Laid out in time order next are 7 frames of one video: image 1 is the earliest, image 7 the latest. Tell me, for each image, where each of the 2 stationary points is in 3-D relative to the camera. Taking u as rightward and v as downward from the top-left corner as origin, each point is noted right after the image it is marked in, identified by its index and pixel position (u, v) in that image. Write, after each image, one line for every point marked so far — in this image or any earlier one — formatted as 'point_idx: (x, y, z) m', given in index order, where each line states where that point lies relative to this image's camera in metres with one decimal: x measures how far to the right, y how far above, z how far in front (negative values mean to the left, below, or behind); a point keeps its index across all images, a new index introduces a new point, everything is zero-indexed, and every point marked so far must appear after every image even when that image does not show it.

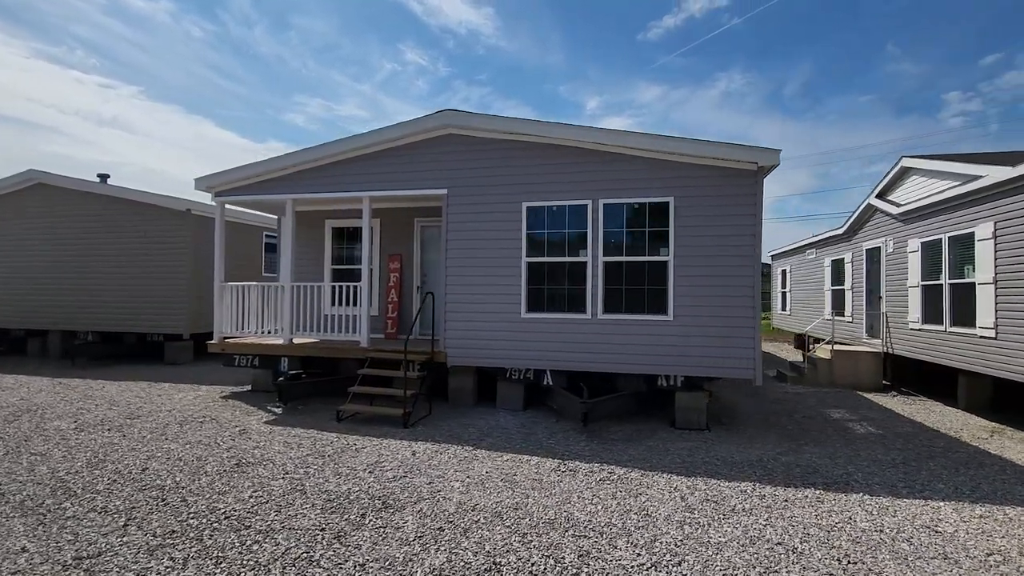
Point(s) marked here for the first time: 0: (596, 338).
0: (+1.1, -0.6, +6.5) m
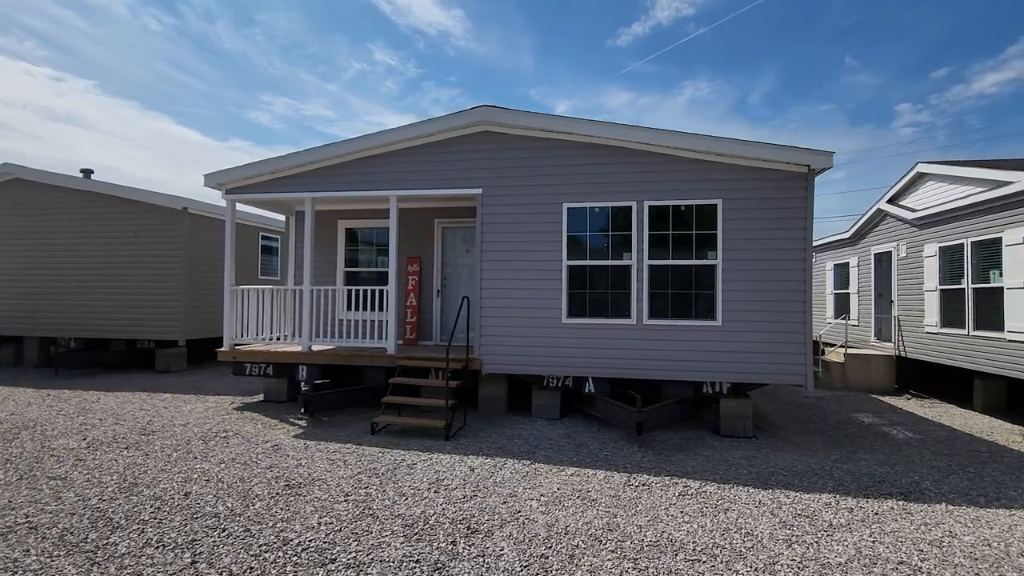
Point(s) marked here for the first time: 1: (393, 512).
0: (+1.6, -0.7, +6.3) m
1: (-0.8, -1.6, +3.7) m
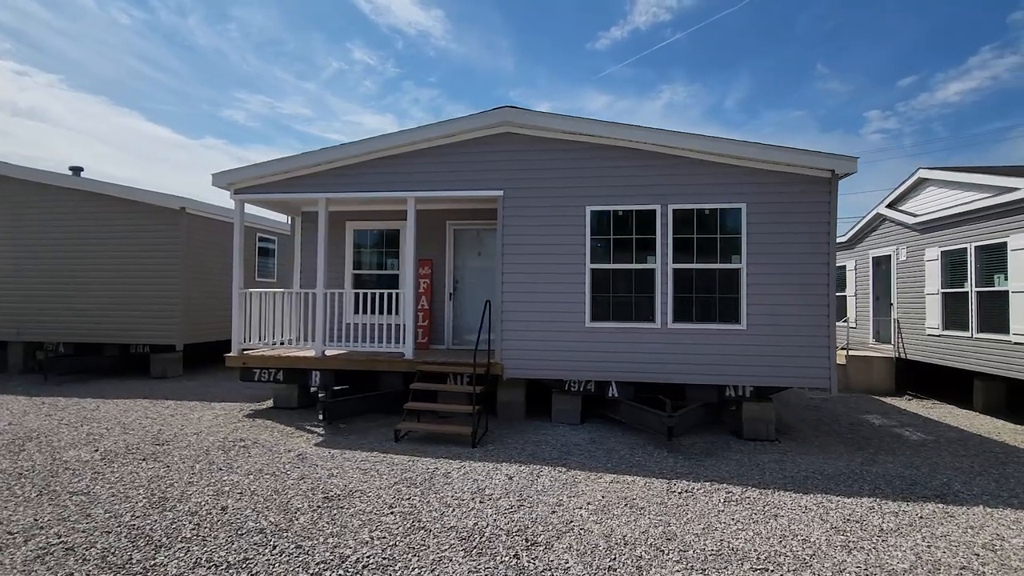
0: (+1.8, -0.7, +6.3) m
1: (-0.5, -1.6, +3.6) m
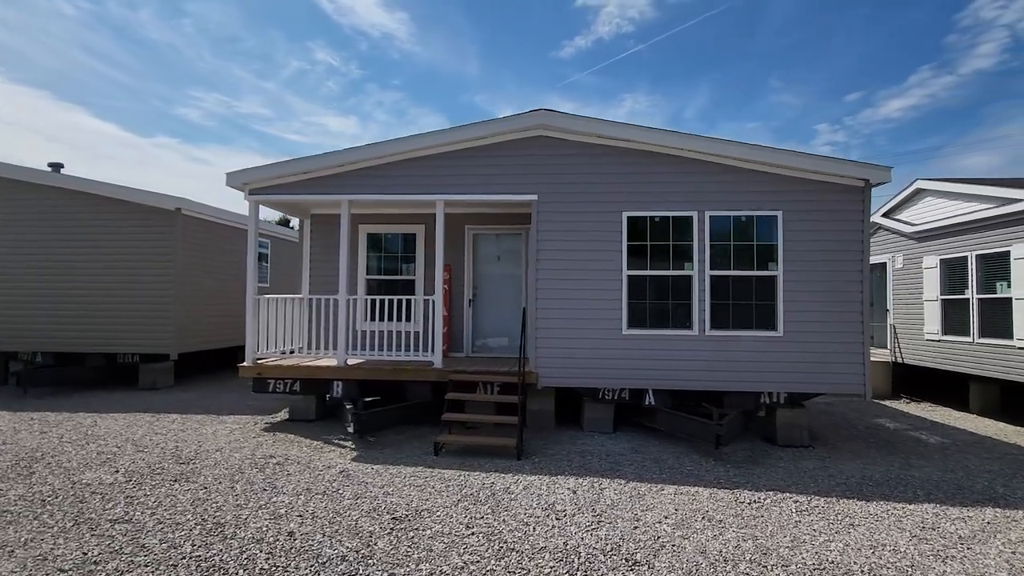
0: (+2.3, -0.8, +6.2) m
1: (+0.1, -1.7, +3.4) m
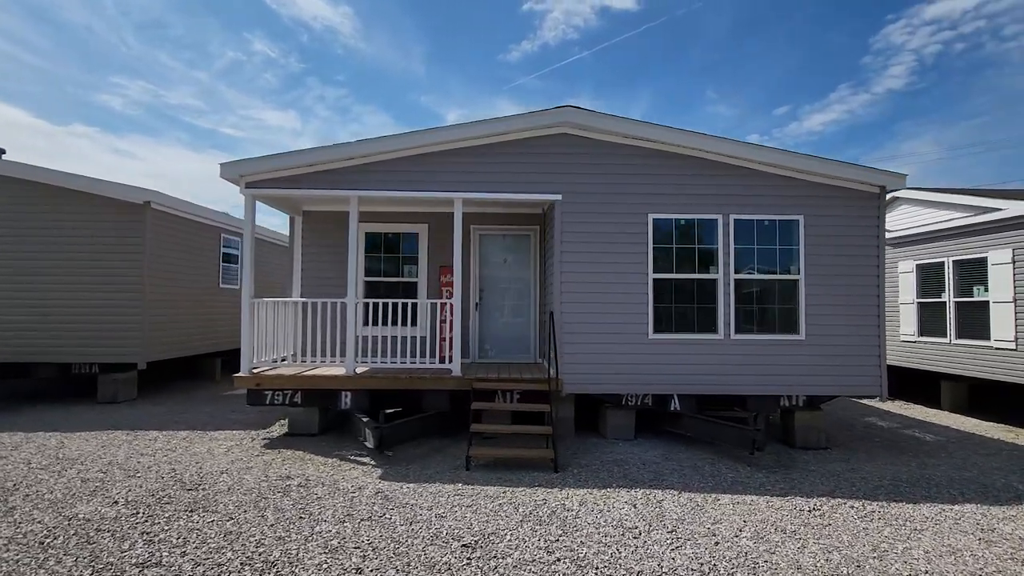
0: (+2.5, -0.8, +6.2) m
1: (+0.7, -1.7, +3.2) m
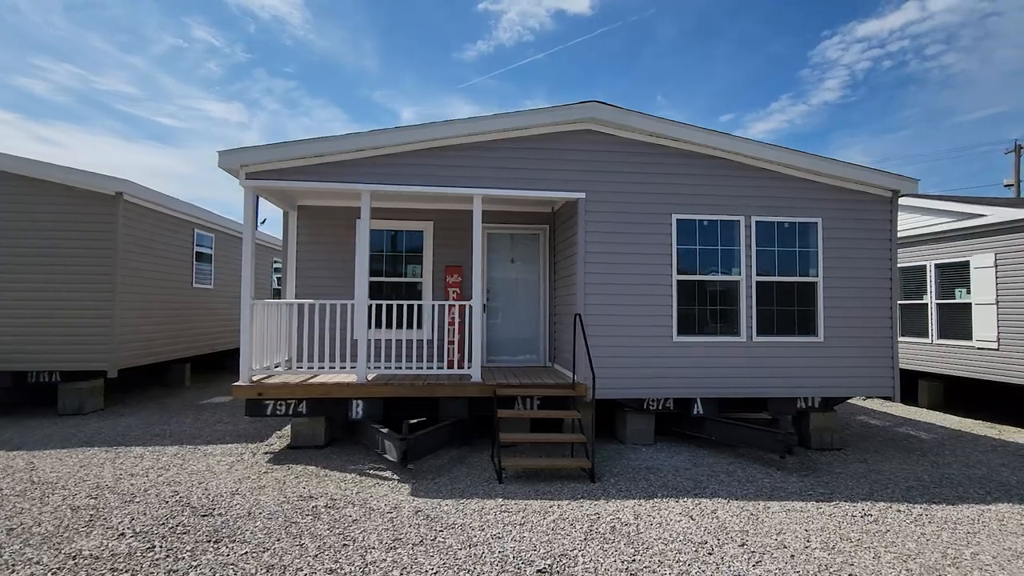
0: (+2.7, -0.9, +6.2) m
1: (+1.2, -1.7, +3.0) m
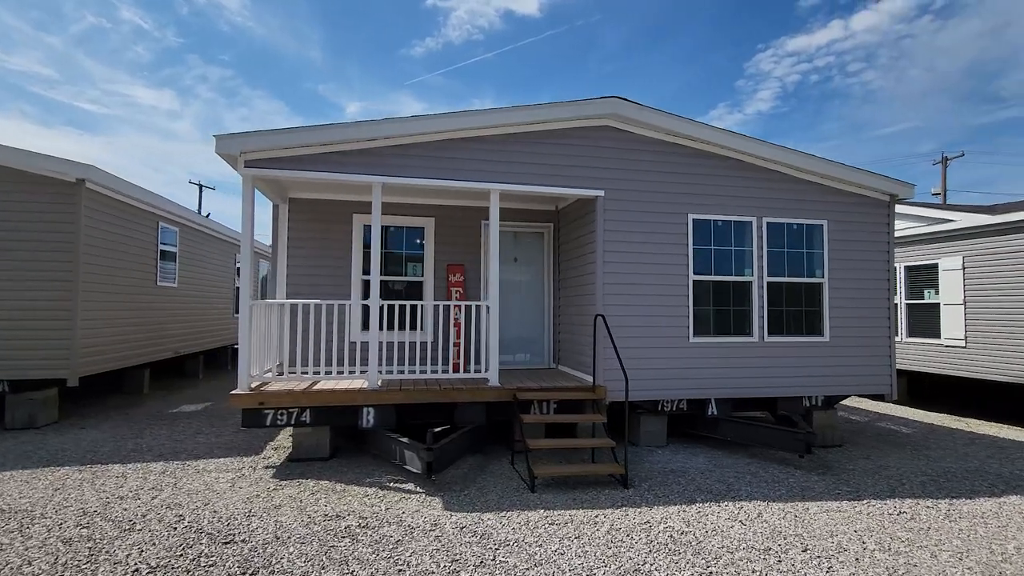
0: (+2.9, -0.9, +6.2) m
1: (+1.6, -1.7, +2.9) m
